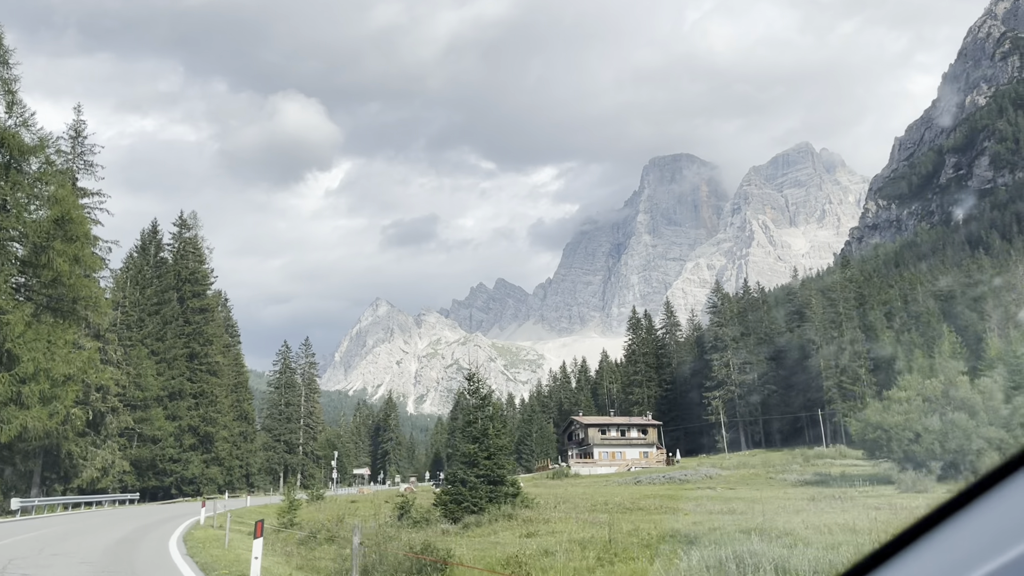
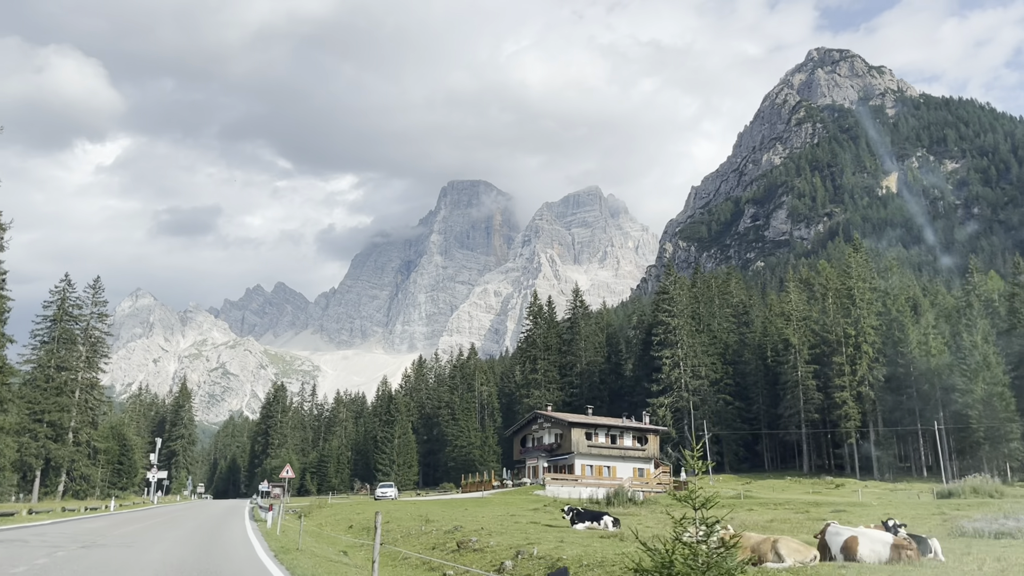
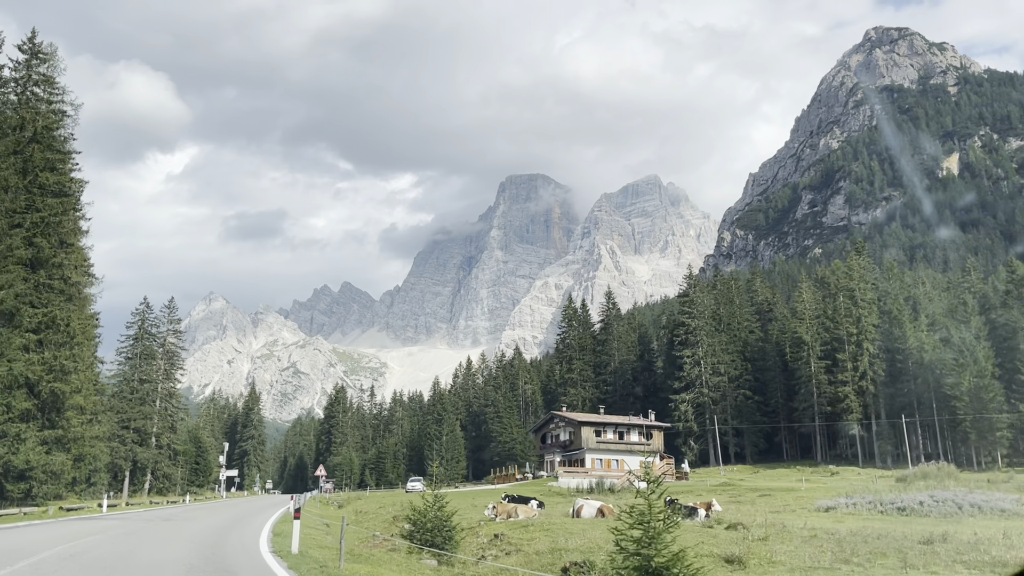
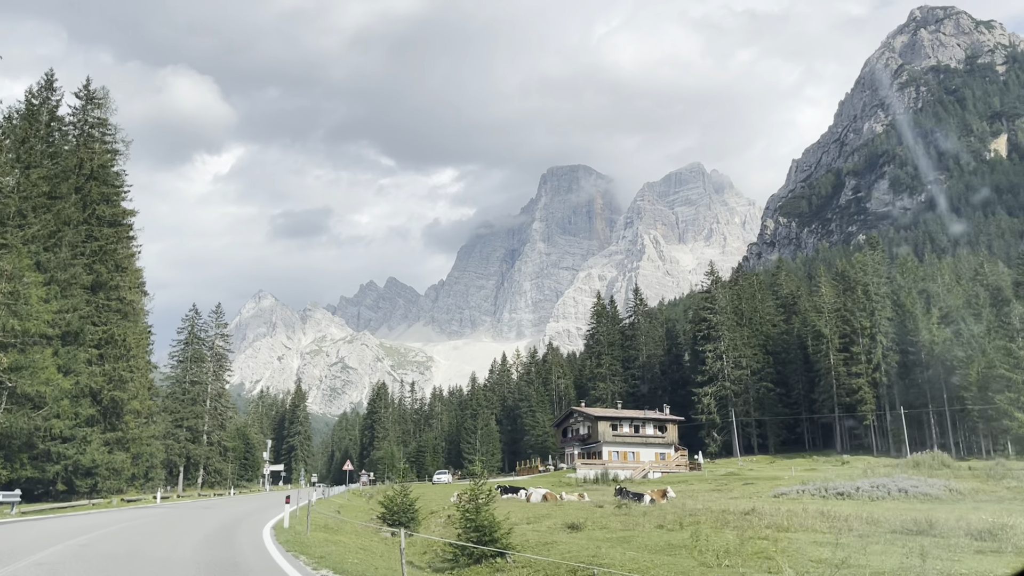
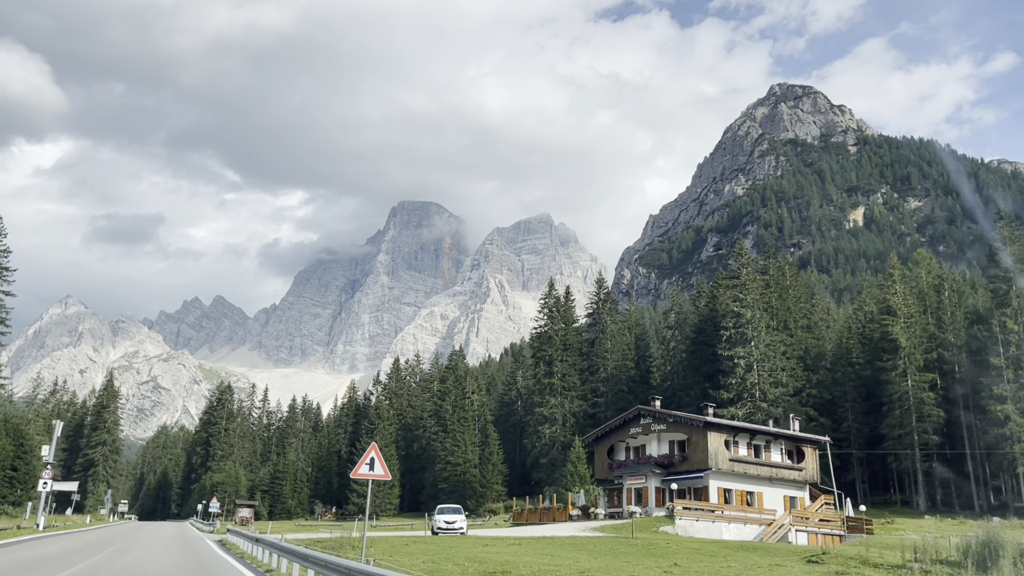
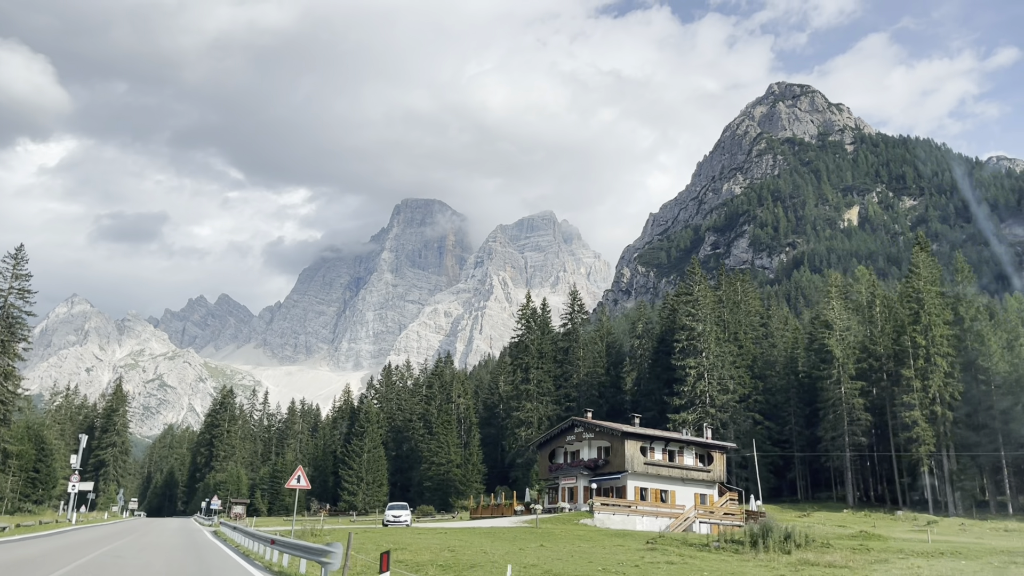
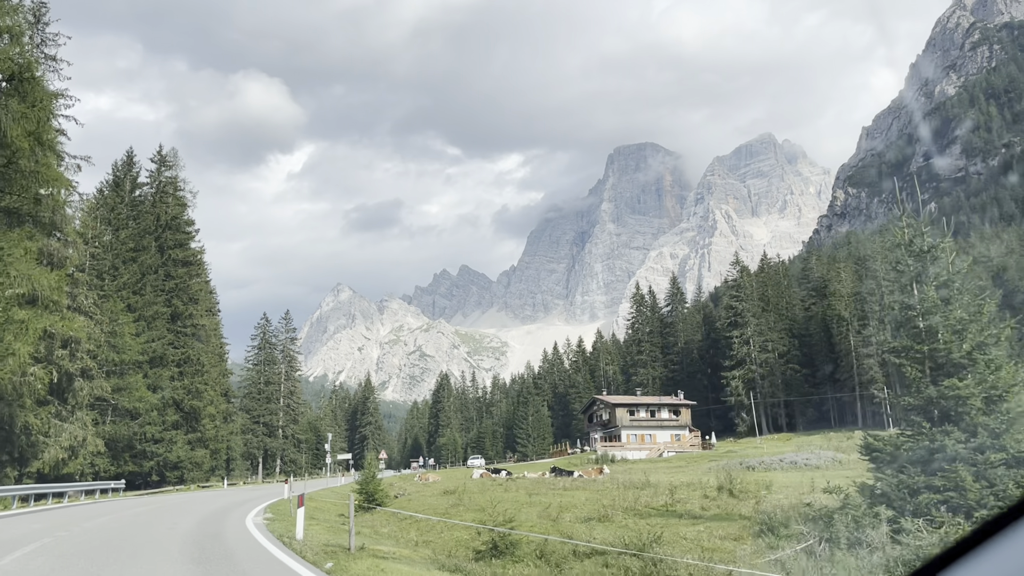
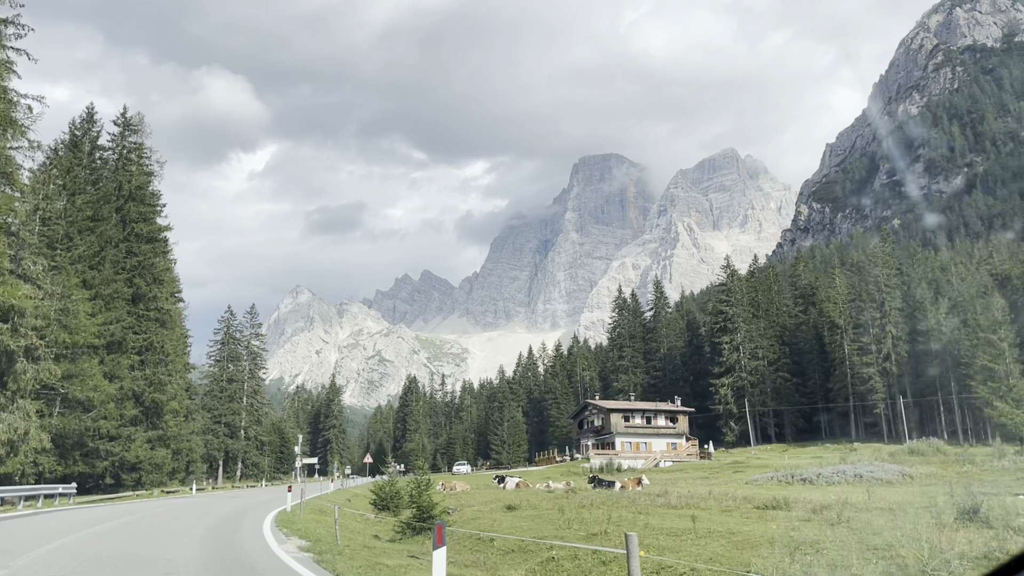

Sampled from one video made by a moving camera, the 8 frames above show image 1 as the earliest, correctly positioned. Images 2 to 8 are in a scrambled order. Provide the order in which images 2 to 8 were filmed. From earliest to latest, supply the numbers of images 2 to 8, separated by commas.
7, 8, 4, 3, 2, 6, 5
